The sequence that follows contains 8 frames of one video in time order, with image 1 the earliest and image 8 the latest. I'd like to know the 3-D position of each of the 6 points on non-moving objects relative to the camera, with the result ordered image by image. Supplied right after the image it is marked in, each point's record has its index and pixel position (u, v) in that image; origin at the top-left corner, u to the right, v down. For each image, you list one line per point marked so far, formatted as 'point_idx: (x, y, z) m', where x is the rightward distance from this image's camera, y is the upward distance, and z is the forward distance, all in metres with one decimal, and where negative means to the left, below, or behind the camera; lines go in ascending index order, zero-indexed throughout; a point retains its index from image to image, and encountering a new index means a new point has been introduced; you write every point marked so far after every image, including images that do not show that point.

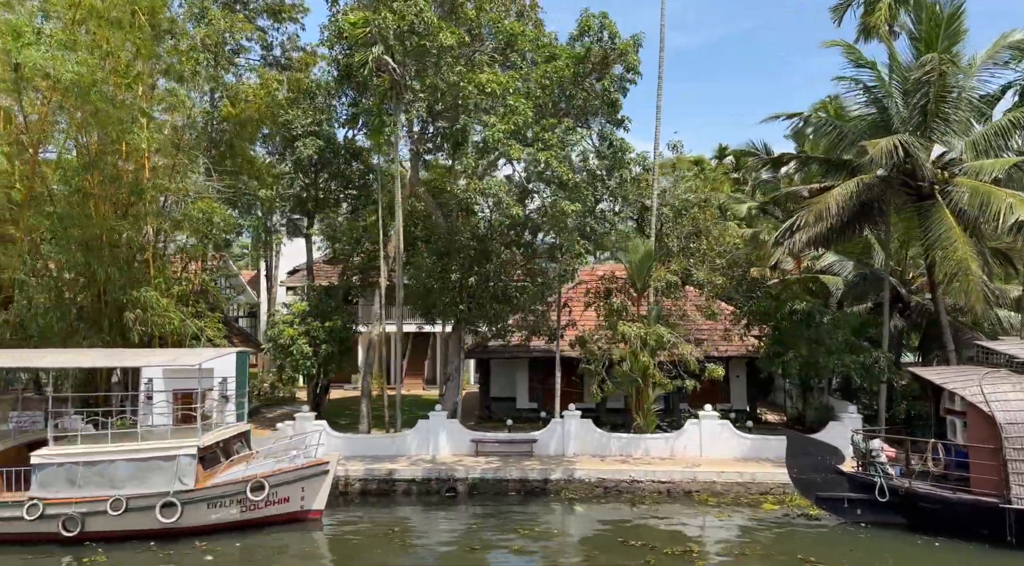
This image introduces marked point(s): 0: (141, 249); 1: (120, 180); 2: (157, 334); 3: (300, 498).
0: (-8.5, +0.8, +18.8) m
1: (-8.8, +2.3, +18.3) m
2: (-8.3, -1.2, +19.4) m
3: (-3.6, -3.6, +13.8) m
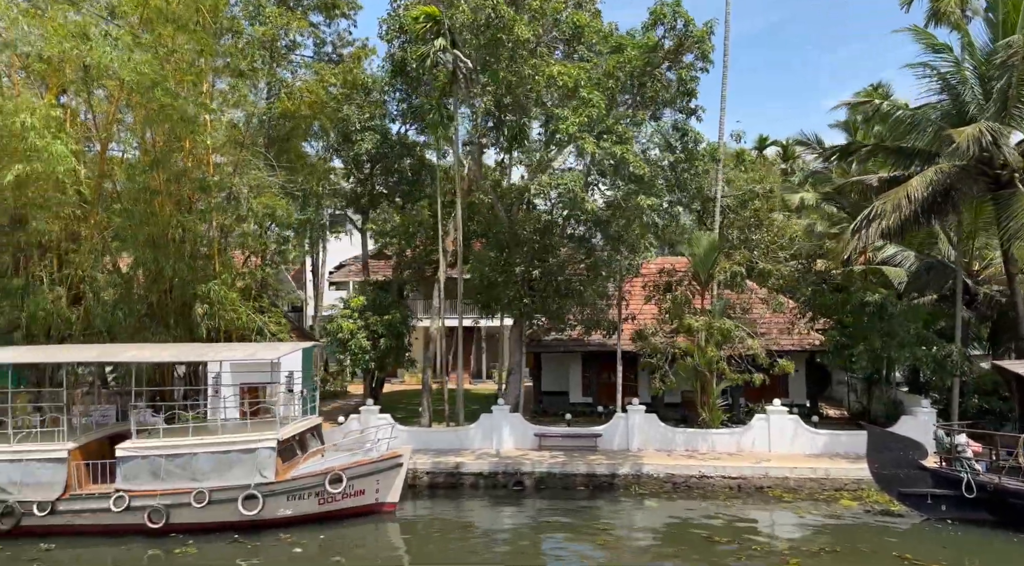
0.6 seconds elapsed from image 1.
0: (-7.1, +0.9, +19.1) m
1: (-7.4, +2.4, +18.5) m
2: (-6.8, -1.1, +19.6) m
3: (-2.4, -3.5, +13.9) m
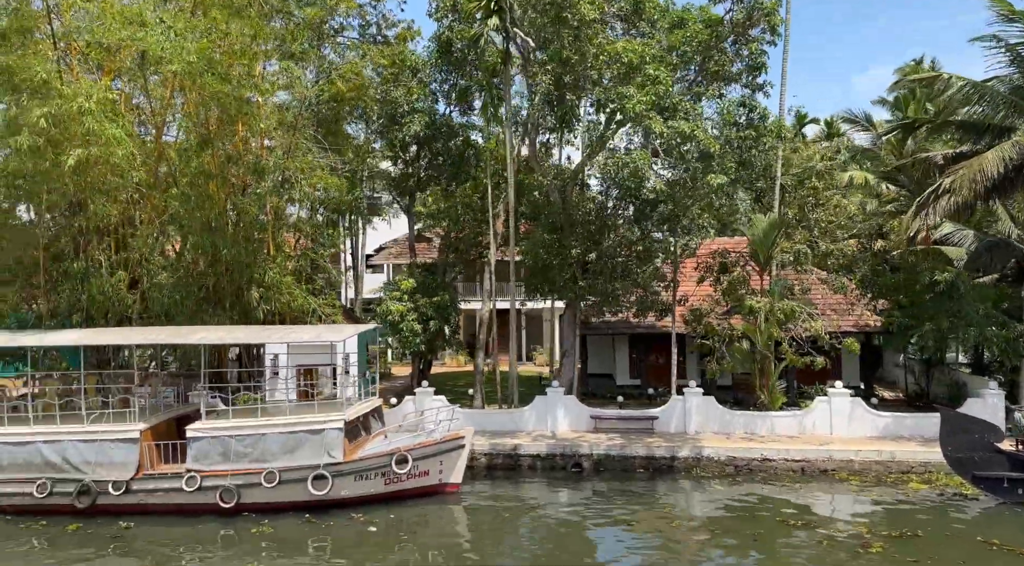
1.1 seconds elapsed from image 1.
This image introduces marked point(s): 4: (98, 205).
0: (-5.8, +1.3, +19.1) m
1: (-6.2, +2.8, +18.6) m
2: (-5.6, -0.7, +19.7) m
3: (-1.3, -3.2, +13.9) m
4: (-8.9, +1.7, +17.6) m
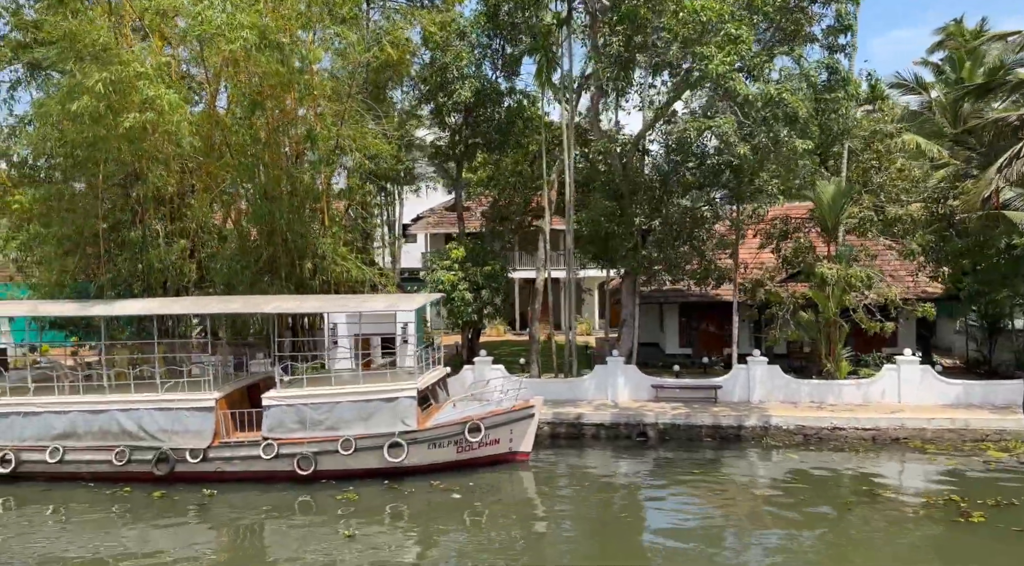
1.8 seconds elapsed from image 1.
0: (-4.5, +2.0, +19.0) m
1: (-4.9, +3.5, +18.4) m
2: (-4.2, 0.0, +19.6) m
3: (-0.1, -2.7, +13.8) m
4: (-7.6, +2.3, +17.5) m
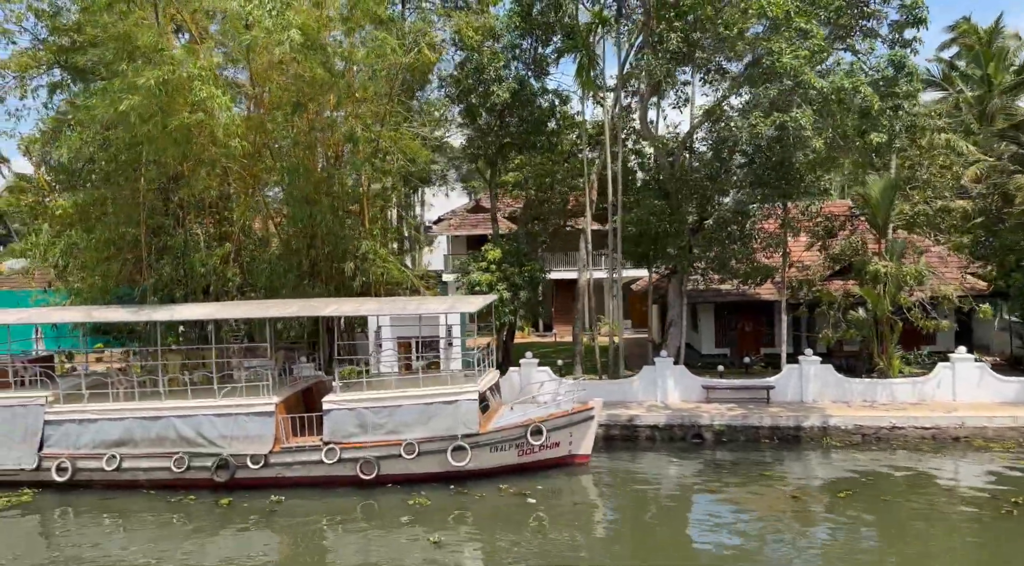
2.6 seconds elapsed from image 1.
0: (-3.5, +2.0, +18.8) m
1: (-3.9, +3.4, +18.2) m
2: (-3.2, 0.0, +19.5) m
3: (+1.0, -2.7, +13.6) m
4: (-6.6, +2.2, +17.3) m
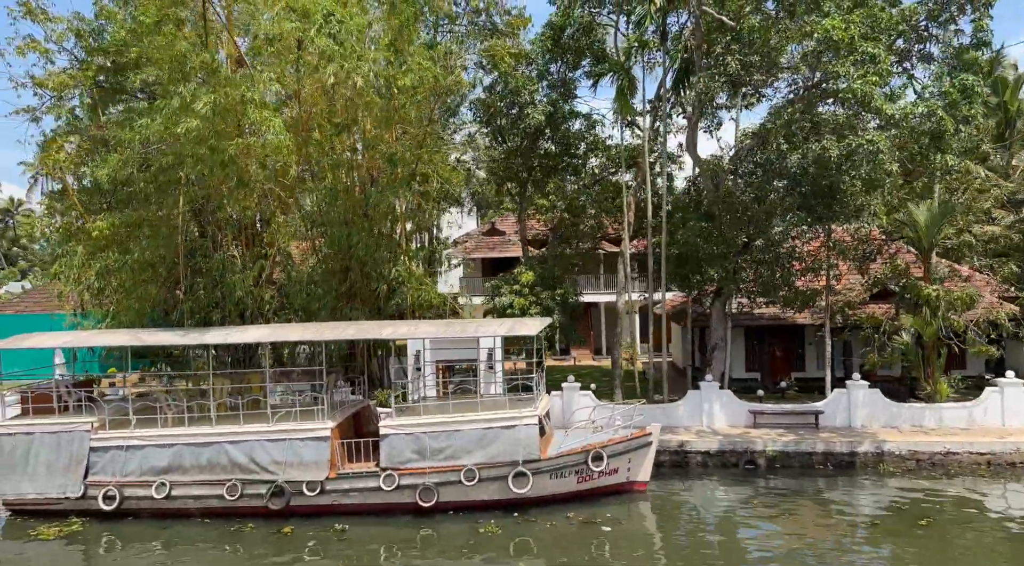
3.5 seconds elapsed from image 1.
0: (-2.7, +1.4, +18.6) m
1: (-3.0, +2.9, +18.1) m
2: (-2.3, -0.6, +19.2) m
3: (+1.9, -3.0, +13.3) m
4: (-5.7, +1.8, +17.1) m
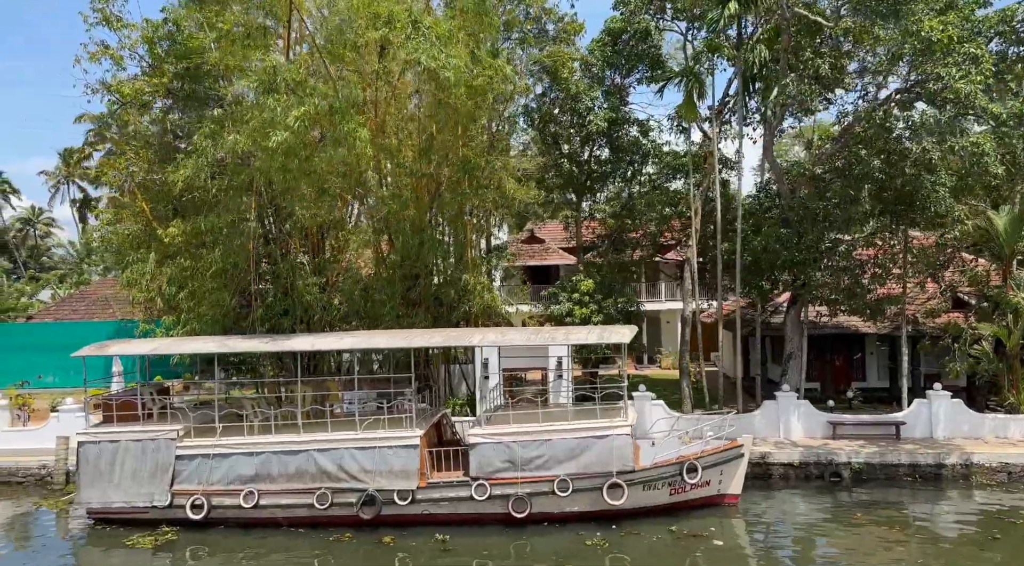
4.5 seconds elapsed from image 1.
0: (-1.1, +1.3, +18.5) m
1: (-1.5, +2.8, +17.9) m
2: (-0.8, -0.7, +19.0) m
3: (+3.3, -3.2, +13.0) m
4: (-4.2, +1.6, +17.0) m
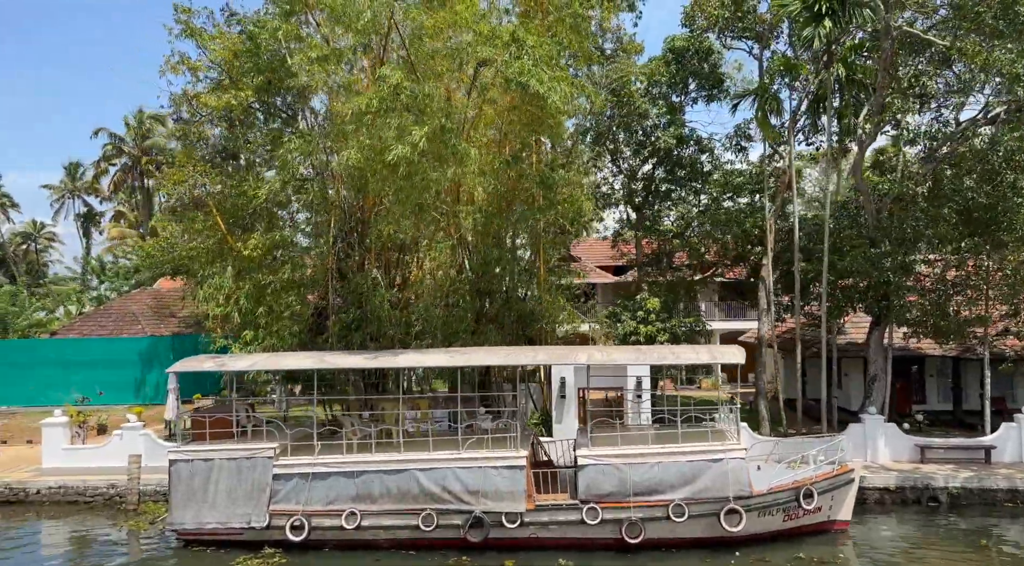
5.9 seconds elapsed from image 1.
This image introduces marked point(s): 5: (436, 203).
0: (+0.5, +0.9, +18.2) m
1: (+0.2, +2.4, +17.7) m
2: (+0.8, -1.1, +18.7) m
3: (+5.0, -3.5, +12.7) m
4: (-2.6, +1.3, +16.8) m
5: (-2.3, +1.8, +16.6) m
